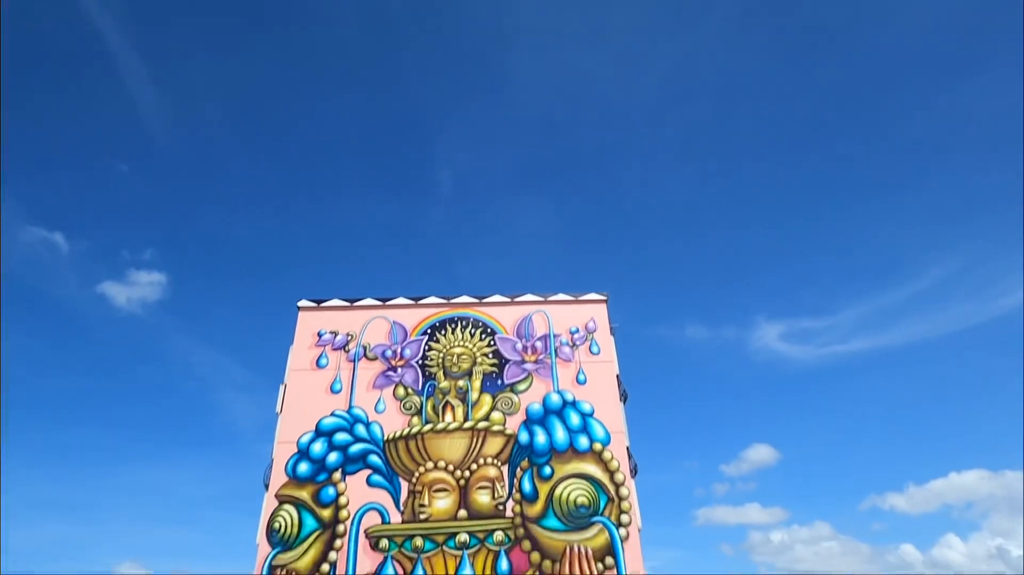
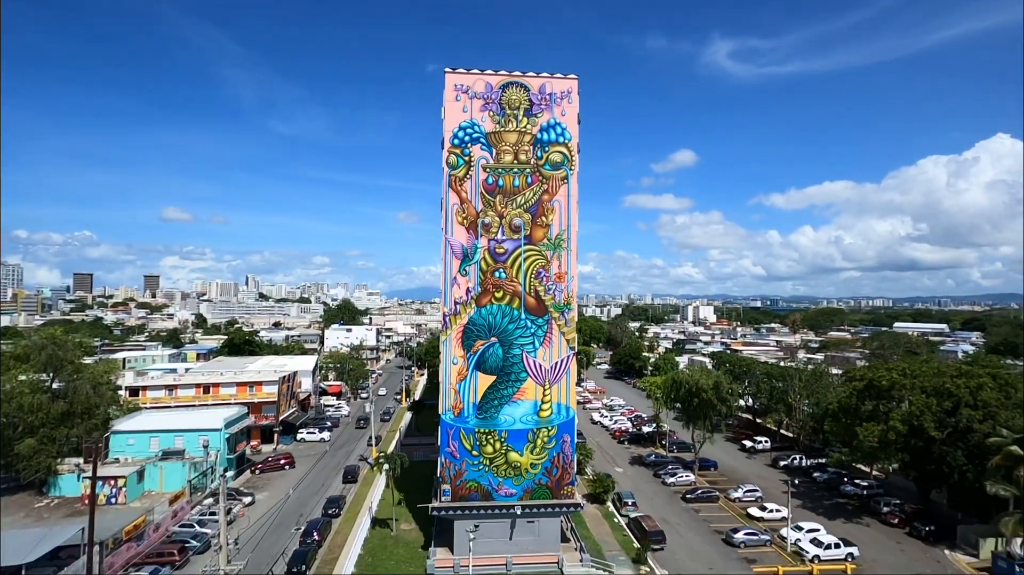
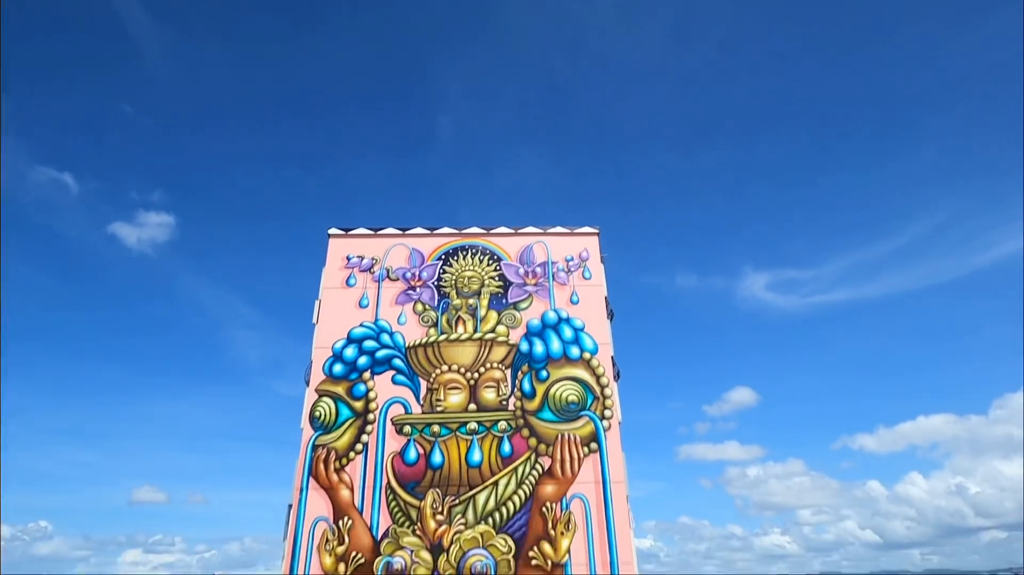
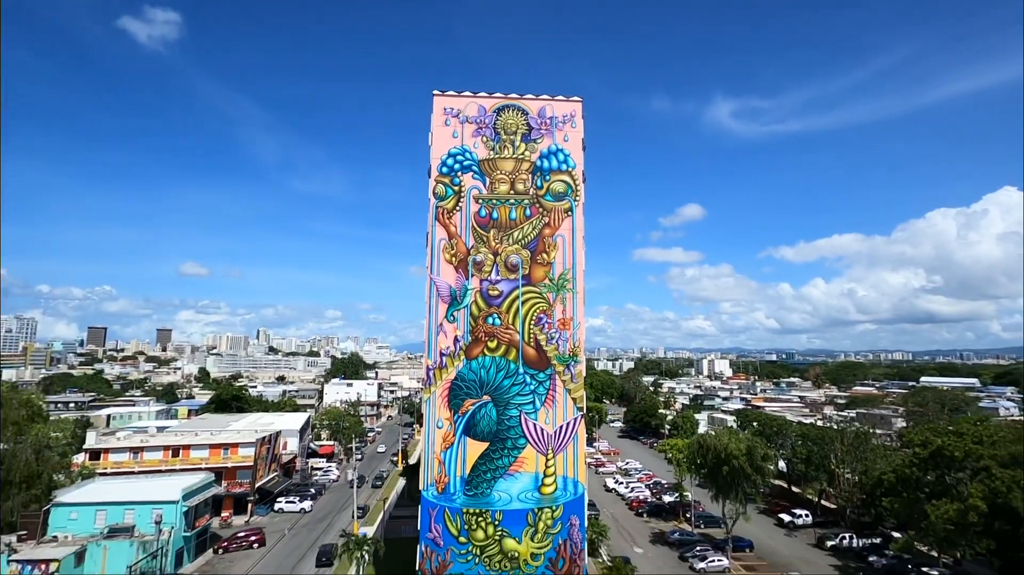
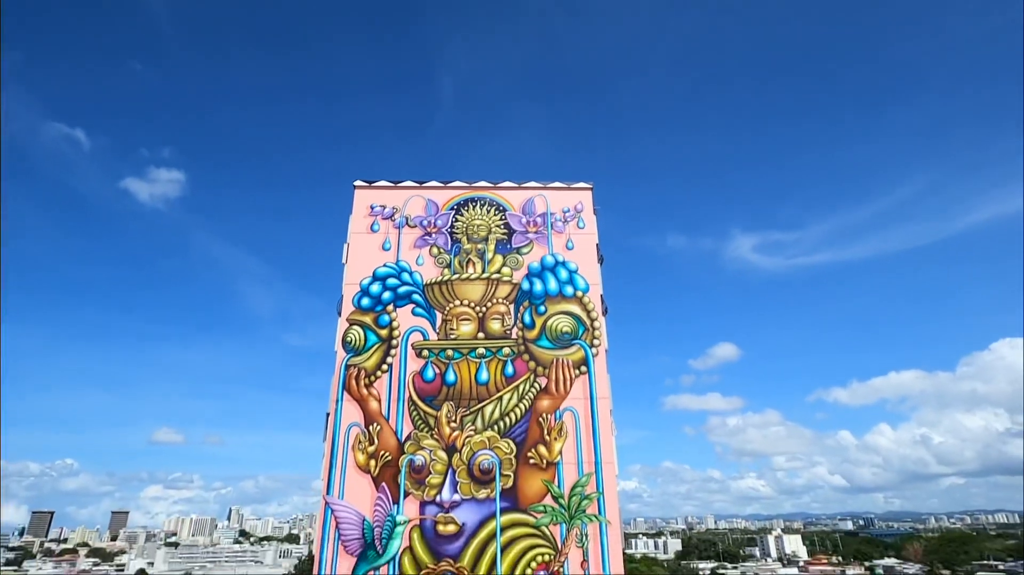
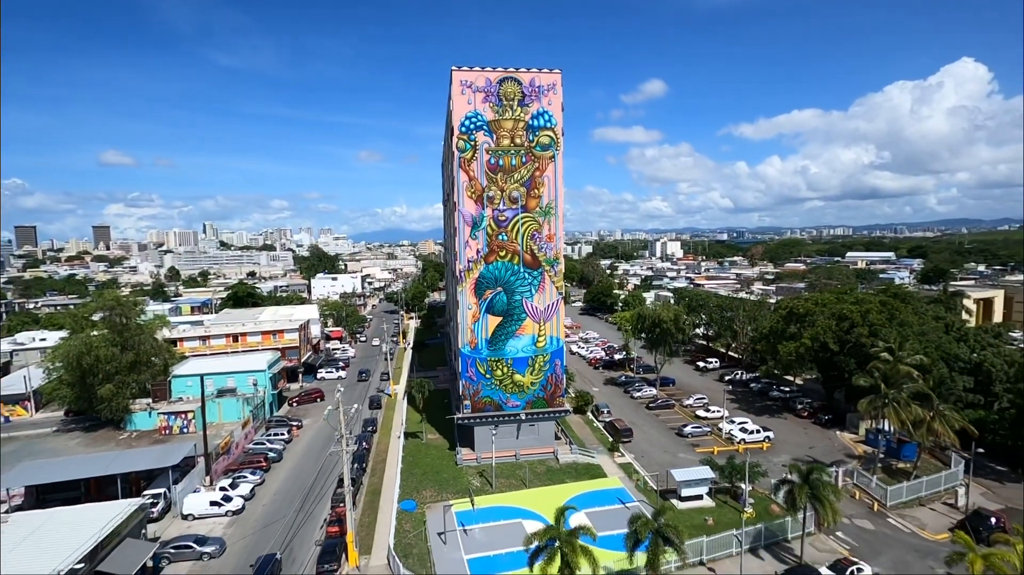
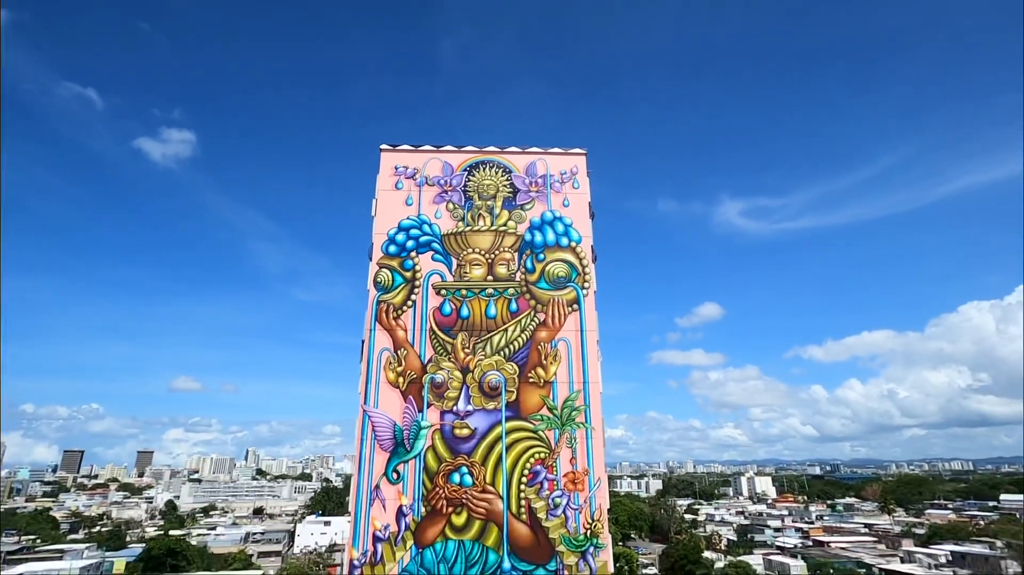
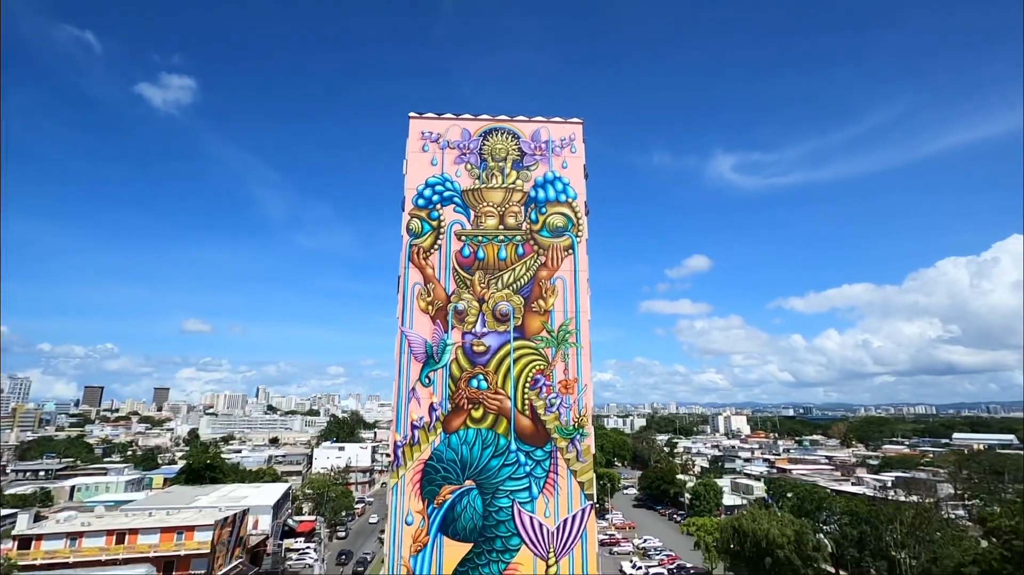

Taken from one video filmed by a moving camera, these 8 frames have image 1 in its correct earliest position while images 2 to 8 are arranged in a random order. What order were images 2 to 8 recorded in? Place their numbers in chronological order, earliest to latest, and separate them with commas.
3, 5, 7, 8, 4, 2, 6
